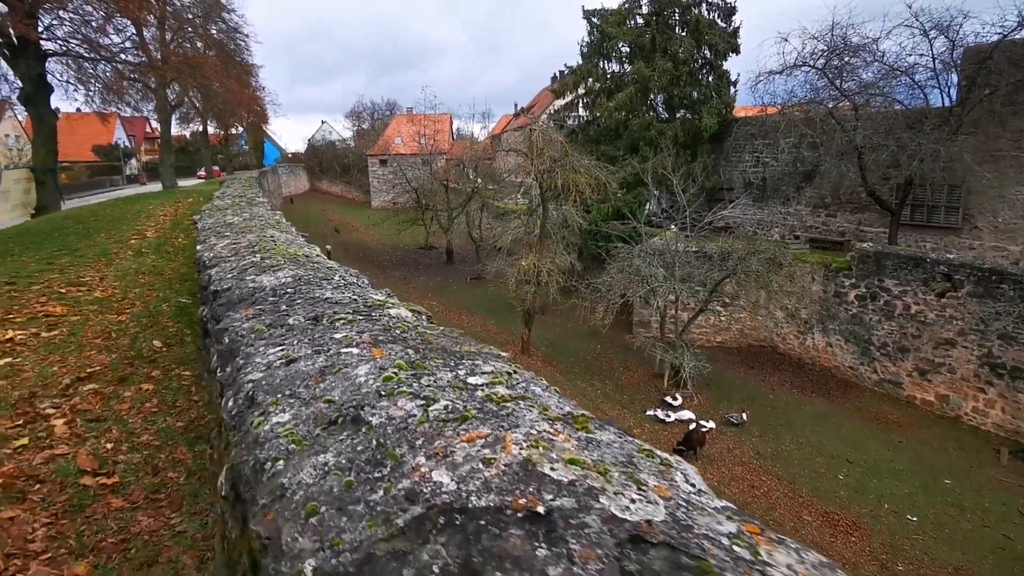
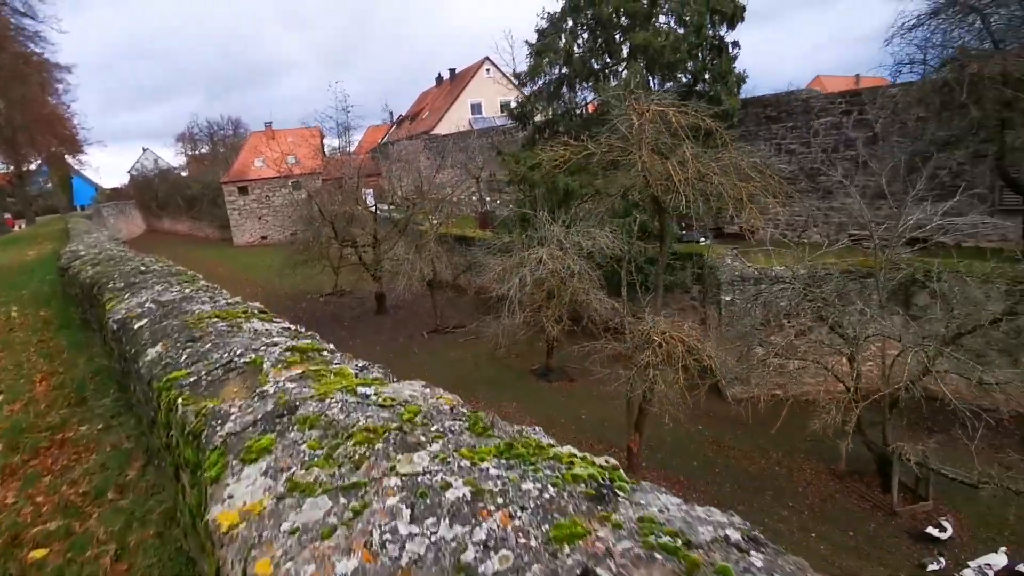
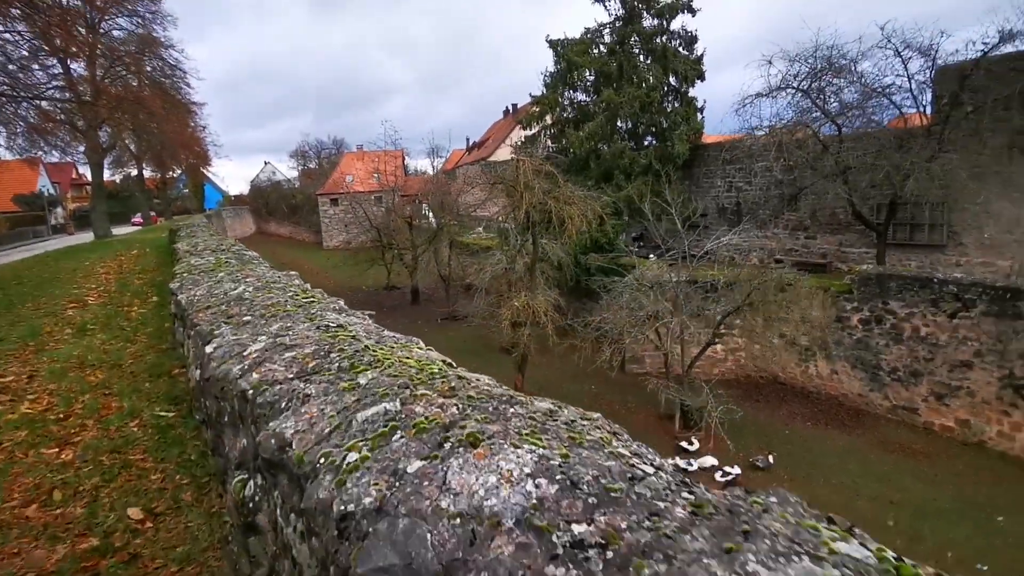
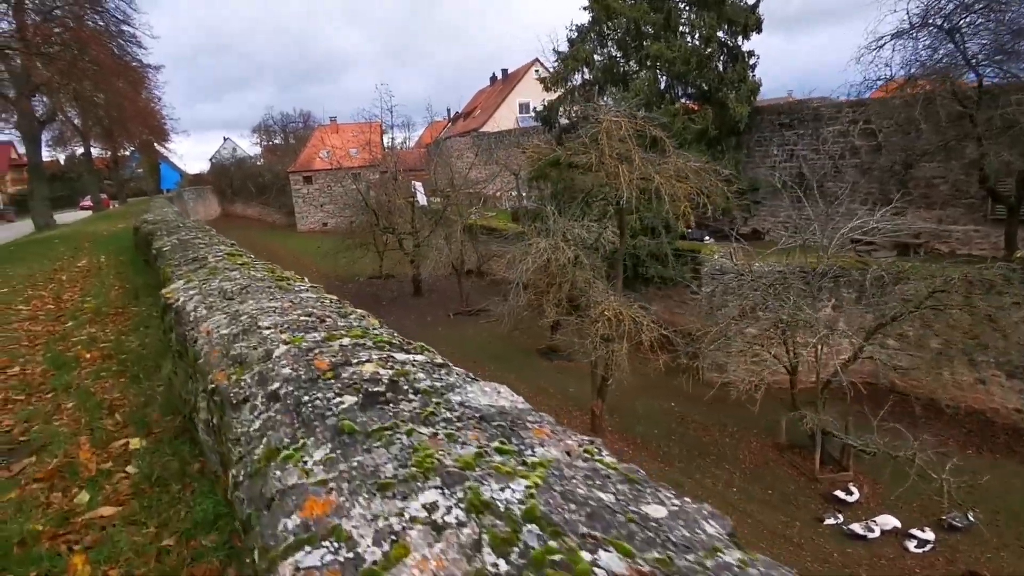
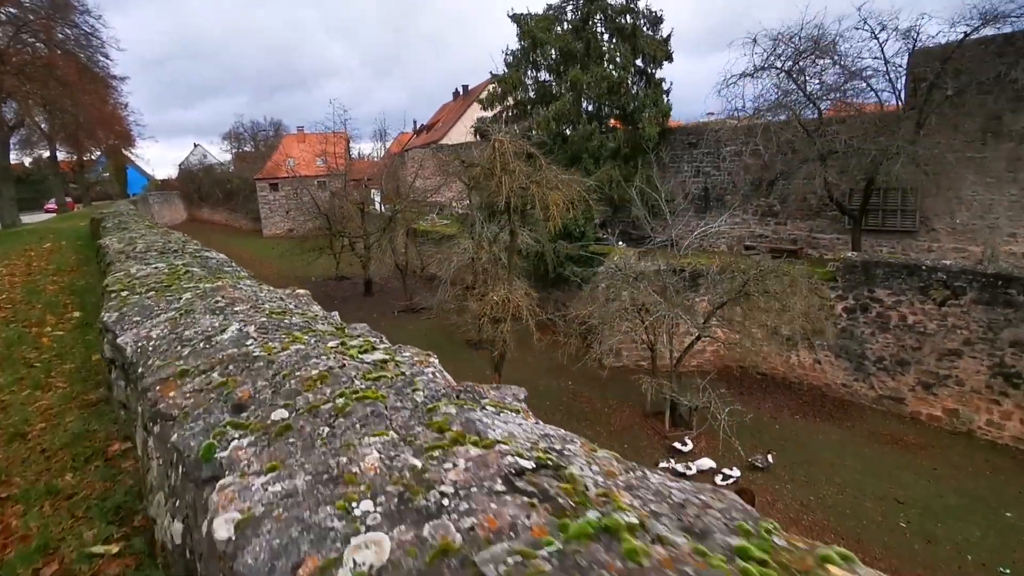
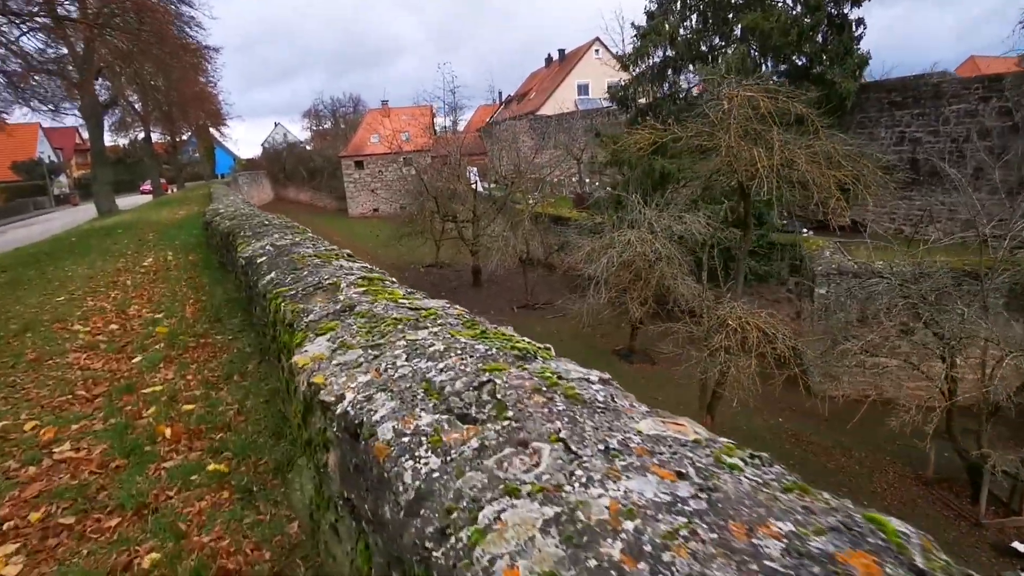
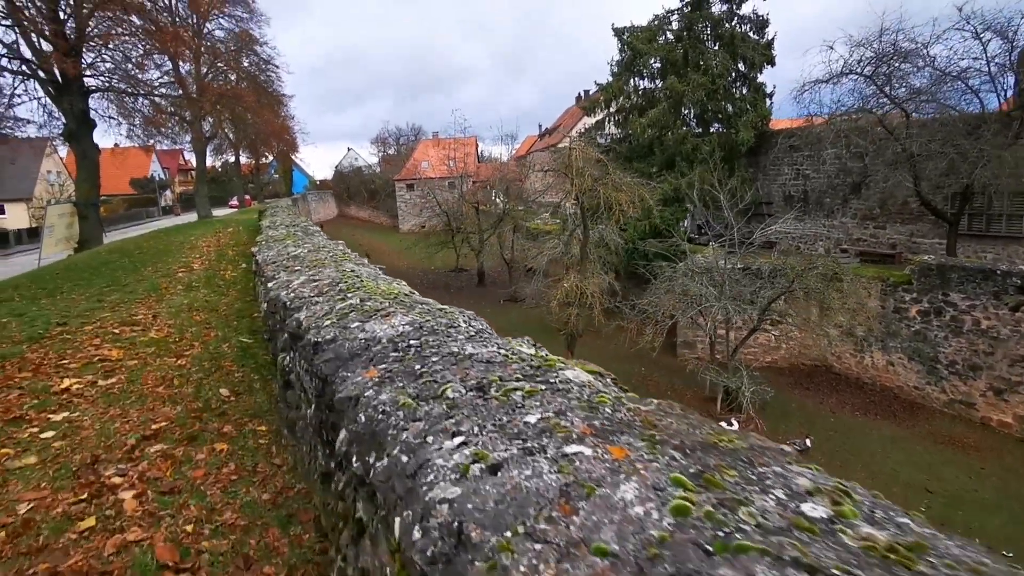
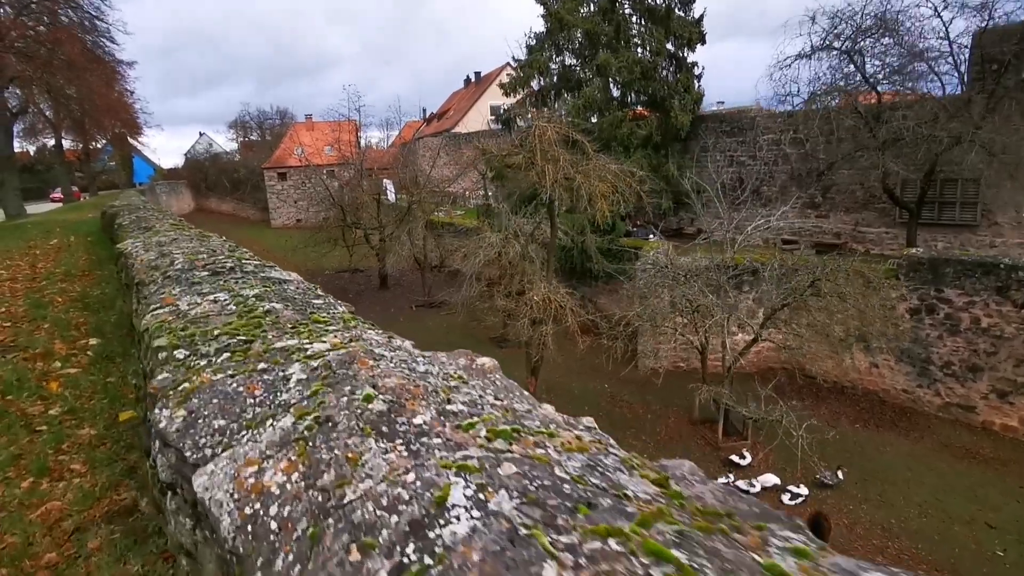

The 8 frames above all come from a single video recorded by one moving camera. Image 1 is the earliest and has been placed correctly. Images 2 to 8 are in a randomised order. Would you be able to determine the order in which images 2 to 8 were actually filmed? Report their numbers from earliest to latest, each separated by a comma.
7, 3, 5, 8, 4, 6, 2
